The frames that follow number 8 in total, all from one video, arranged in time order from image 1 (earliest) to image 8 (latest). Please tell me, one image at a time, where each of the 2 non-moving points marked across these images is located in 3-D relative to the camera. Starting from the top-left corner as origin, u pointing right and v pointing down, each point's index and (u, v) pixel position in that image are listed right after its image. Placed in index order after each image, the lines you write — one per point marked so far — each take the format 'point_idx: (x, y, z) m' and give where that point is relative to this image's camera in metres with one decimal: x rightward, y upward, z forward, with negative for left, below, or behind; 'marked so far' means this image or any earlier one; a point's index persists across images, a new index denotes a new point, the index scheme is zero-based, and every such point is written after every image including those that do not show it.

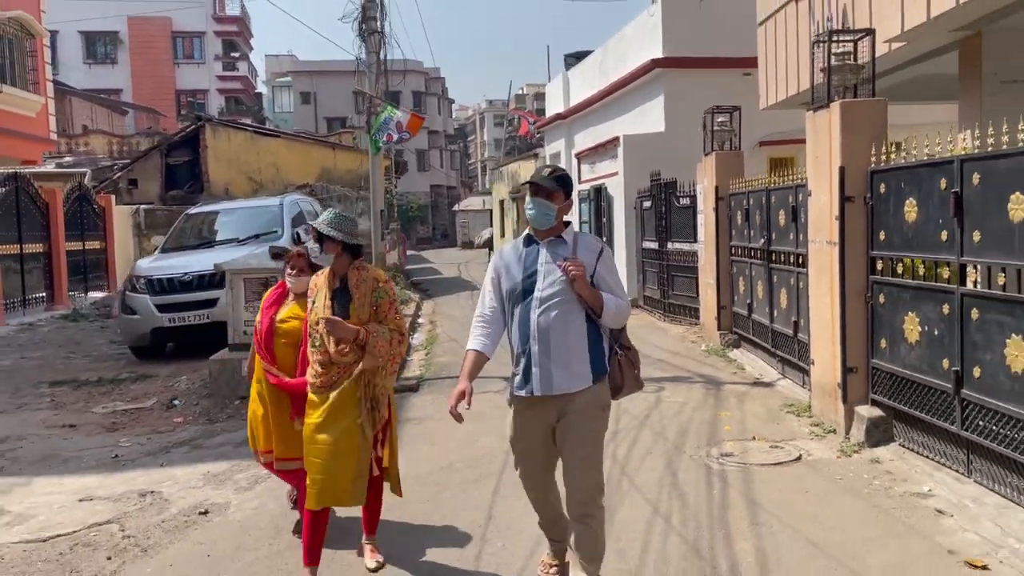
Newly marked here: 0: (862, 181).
0: (+2.4, +0.7, +5.7) m
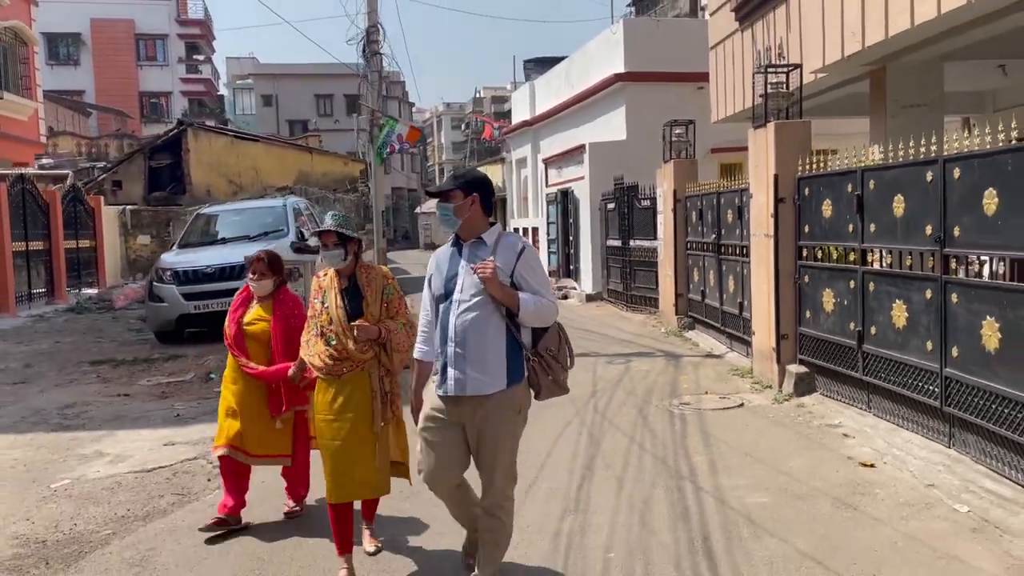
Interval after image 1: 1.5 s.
0: (+2.4, +0.9, +7.2) m
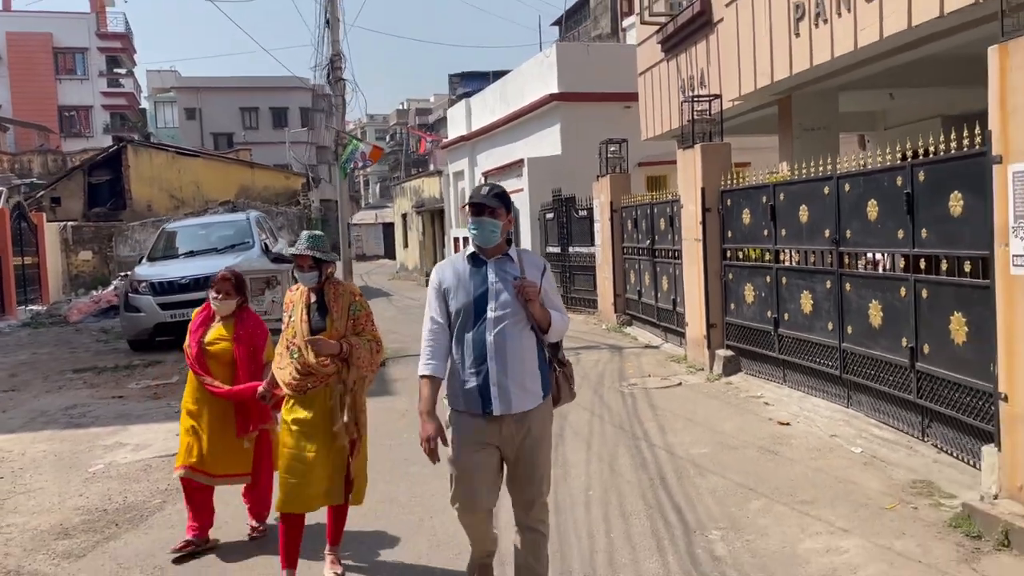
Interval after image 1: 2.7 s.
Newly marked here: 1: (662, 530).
0: (+2.0, +0.9, +8.5) m
1: (+0.8, -1.3, +4.6) m
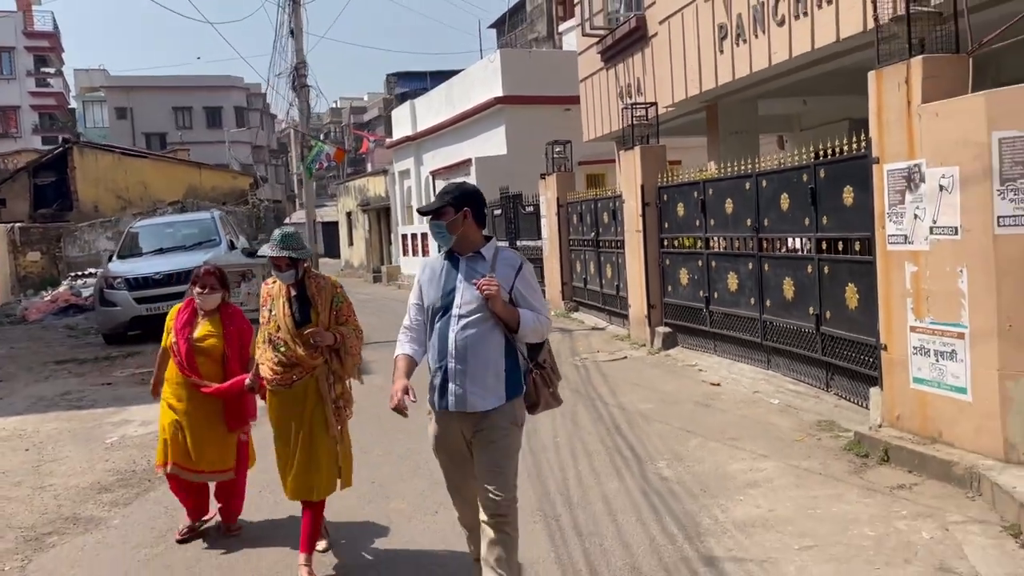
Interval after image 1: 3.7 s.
0: (+1.6, +1.1, +9.7) m
1: (+0.7, -1.2, +5.7) m
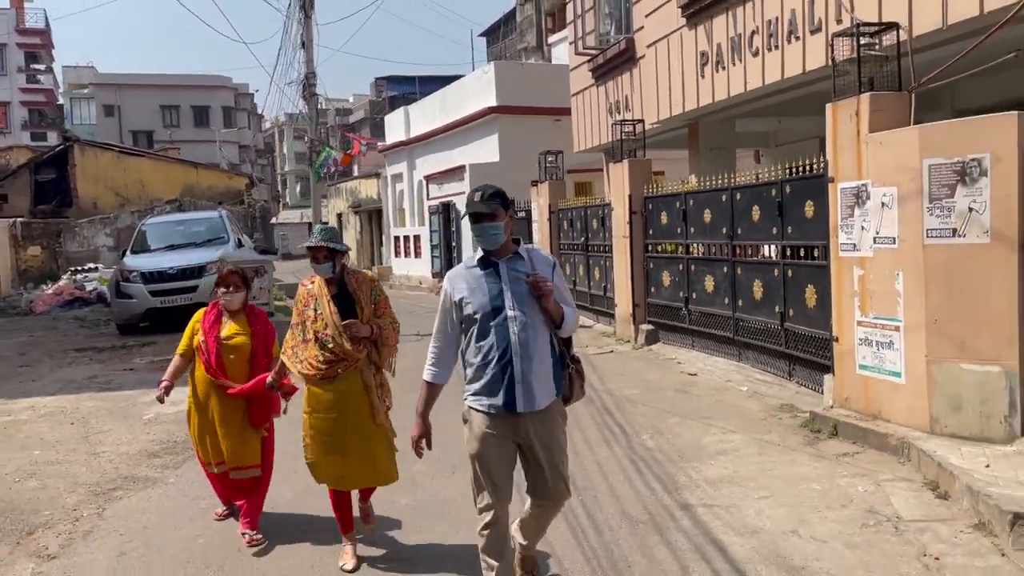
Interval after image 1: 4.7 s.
0: (+1.6, +1.1, +10.6) m
1: (+0.7, -1.1, +6.6) m
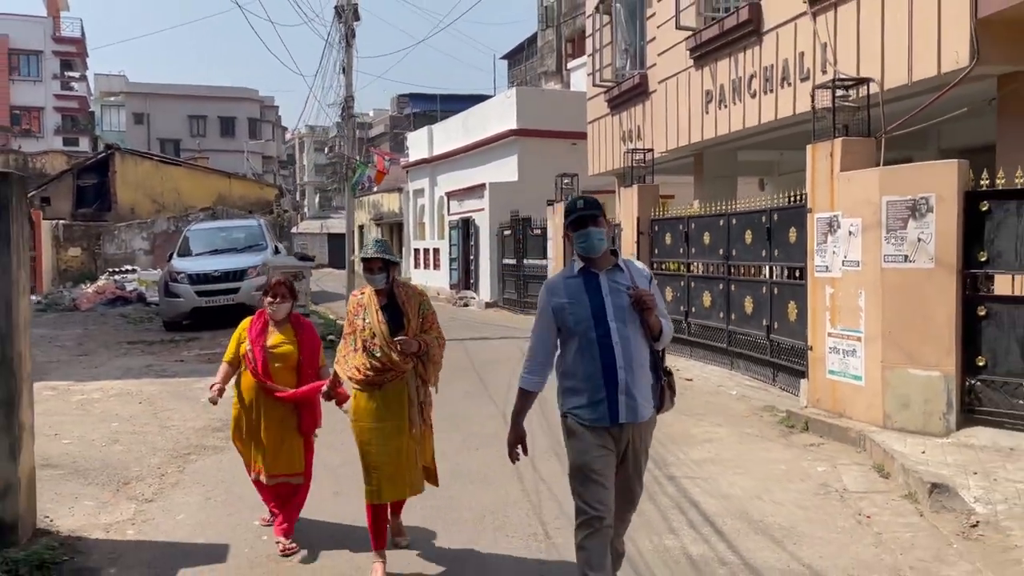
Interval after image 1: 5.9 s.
0: (+1.8, +0.9, +11.7) m
1: (+0.9, -1.2, +7.6) m
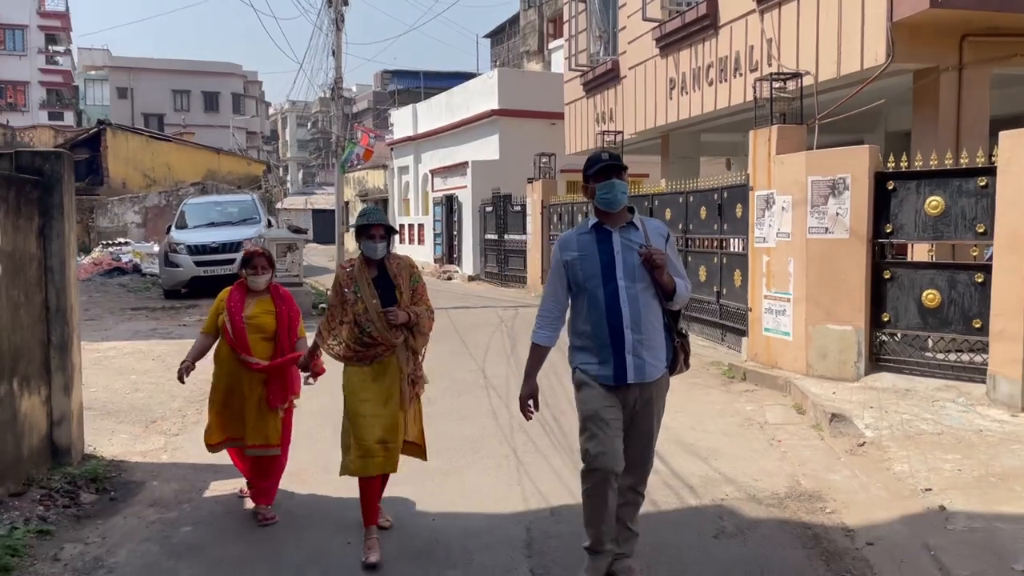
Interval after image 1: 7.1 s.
0: (+1.5, +1.3, +12.7) m
1: (+0.6, -0.9, +8.7) m
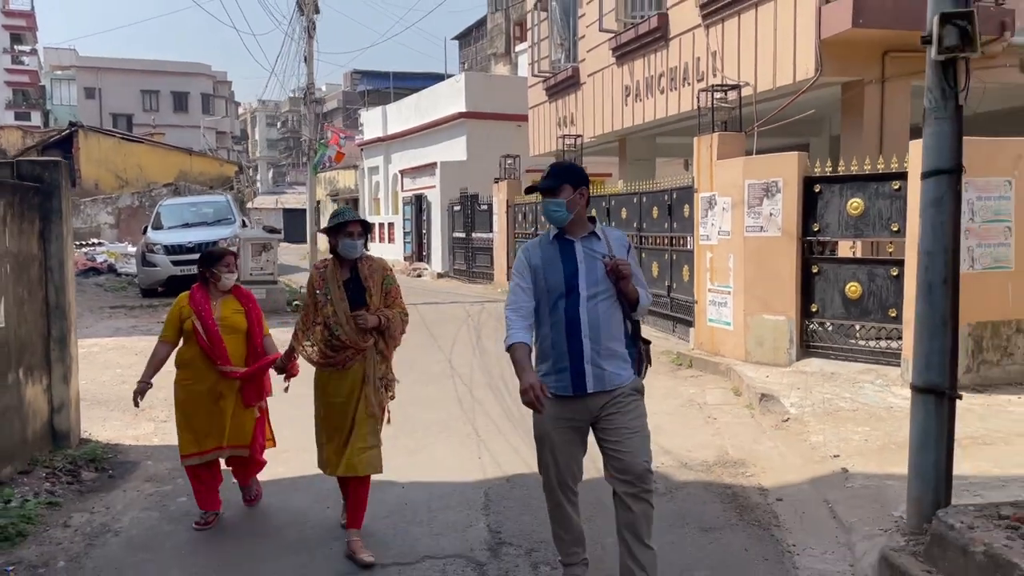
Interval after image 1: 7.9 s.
0: (+1.0, +1.4, +13.4) m
1: (+0.3, -0.8, +9.3) m
